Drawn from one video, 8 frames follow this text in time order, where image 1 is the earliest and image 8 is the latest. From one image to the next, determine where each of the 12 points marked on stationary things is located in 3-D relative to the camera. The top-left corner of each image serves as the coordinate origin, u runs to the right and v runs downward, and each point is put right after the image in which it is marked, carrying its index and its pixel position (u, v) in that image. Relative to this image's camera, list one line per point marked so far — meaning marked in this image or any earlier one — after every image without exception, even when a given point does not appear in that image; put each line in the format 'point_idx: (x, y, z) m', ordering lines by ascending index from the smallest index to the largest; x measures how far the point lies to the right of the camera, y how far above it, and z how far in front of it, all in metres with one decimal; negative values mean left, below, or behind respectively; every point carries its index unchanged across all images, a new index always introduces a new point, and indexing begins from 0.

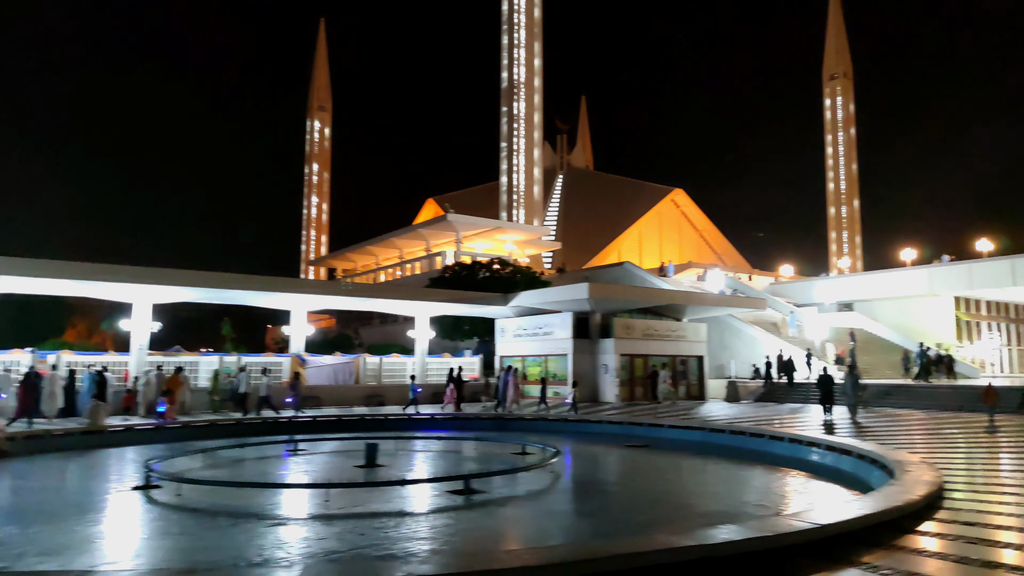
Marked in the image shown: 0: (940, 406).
0: (+10.7, -2.9, +16.7) m
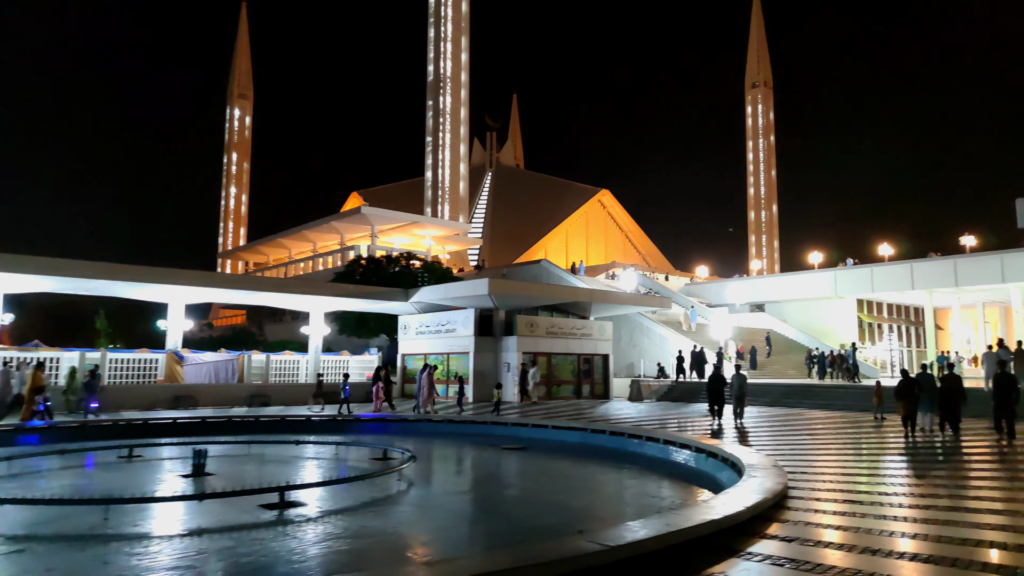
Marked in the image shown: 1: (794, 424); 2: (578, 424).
0: (+8.2, -2.9, +17.1) m
1: (+6.4, -3.0, +14.7) m
2: (+1.0, -2.3, +11.3) m
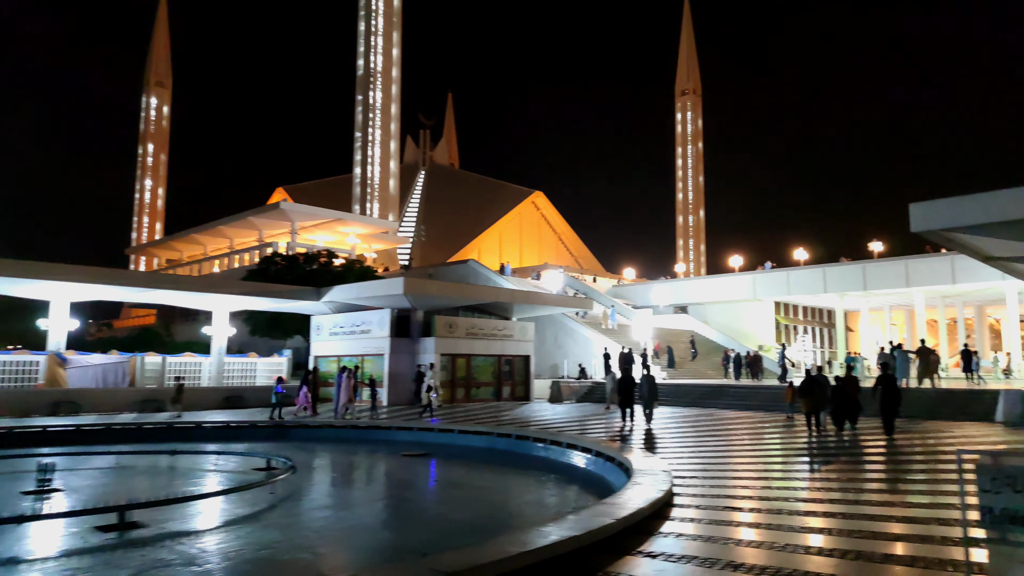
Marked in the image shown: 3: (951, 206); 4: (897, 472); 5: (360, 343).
0: (+6.1, -3.0, +17.4) m
1: (+4.5, -3.0, +14.9) m
2: (-0.5, -2.3, +11.0) m
3: (+6.0, +1.1, +9.1) m
4: (+5.1, -2.4, +8.9) m
5: (-4.0, -1.5, +17.8) m
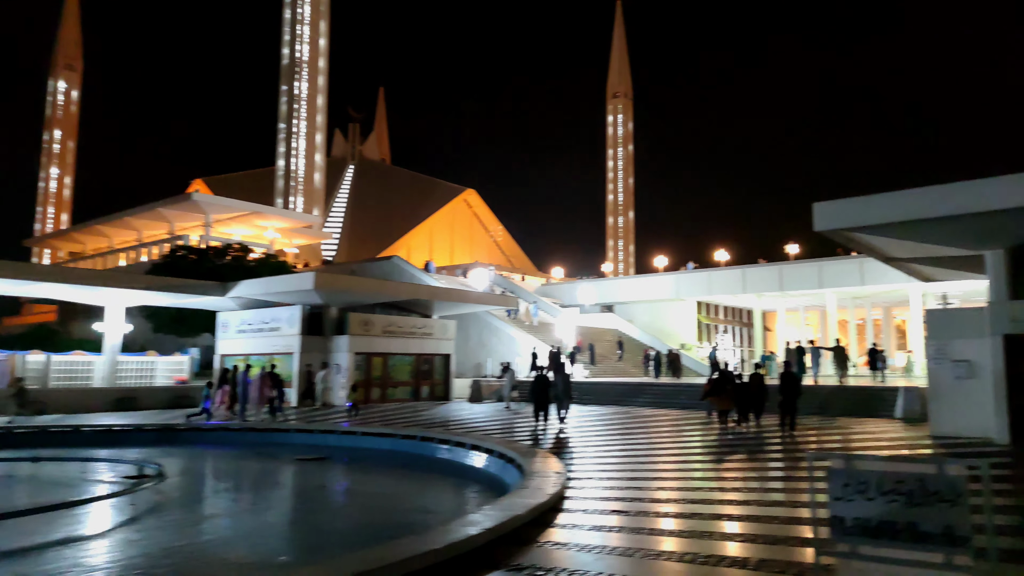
0: (+4.0, -3.0, +17.5) m
1: (+2.7, -3.0, +14.9) m
2: (-1.9, -2.2, +10.5) m
3: (+4.7, +1.1, +9.3) m
4: (+3.8, -2.4, +9.0) m
5: (-6.1, -1.3, +16.9) m
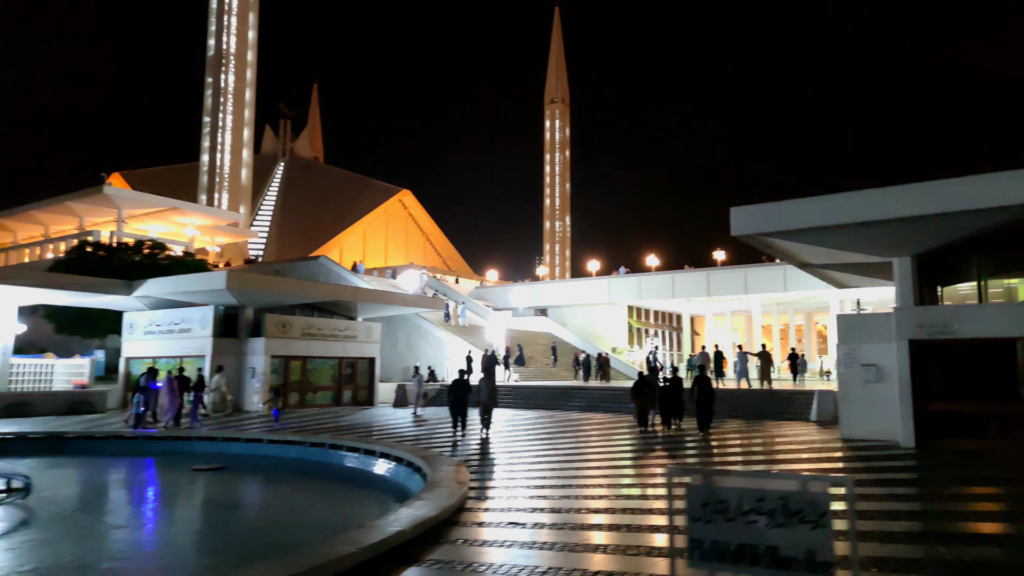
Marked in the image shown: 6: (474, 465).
0: (+2.1, -3.0, +17.5) m
1: (+1.0, -3.0, +14.7) m
2: (-3.2, -2.2, +10.0) m
3: (+3.6, +1.1, +9.4) m
4: (+2.7, -2.4, +9.0) m
5: (-7.9, -1.3, +16.0) m
6: (-0.4, -2.5, +9.8) m
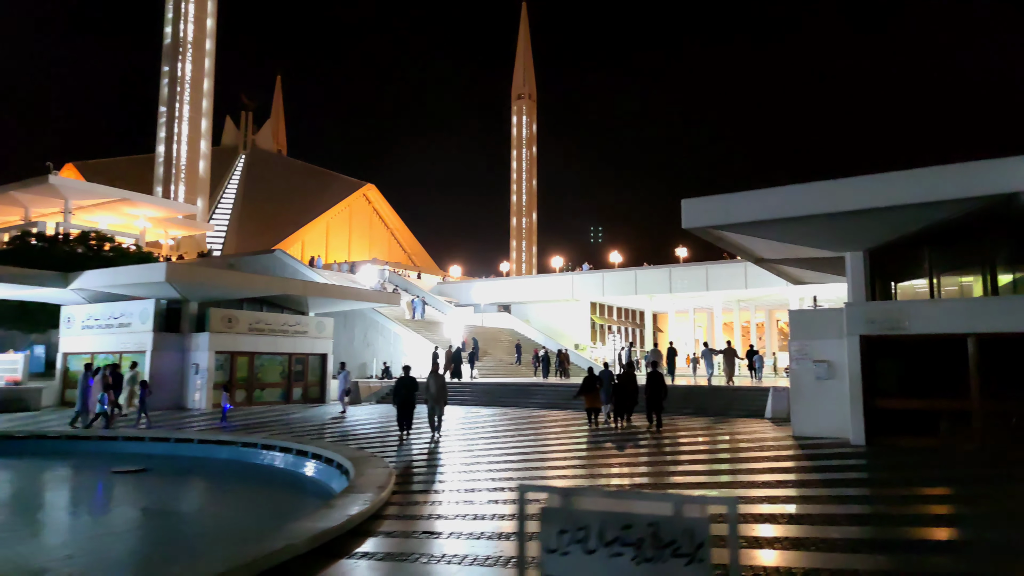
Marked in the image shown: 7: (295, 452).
0: (+1.0, -2.9, +17.2) m
1: (0.0, -2.9, +14.4) m
2: (-3.9, -2.1, +9.5) m
3: (+2.8, +1.2, +9.2) m
4: (+2.0, -2.3, +8.8) m
5: (-8.9, -1.1, +15.3) m
6: (-1.2, -2.4, +9.4) m
7: (-2.7, -2.1, +8.7) m
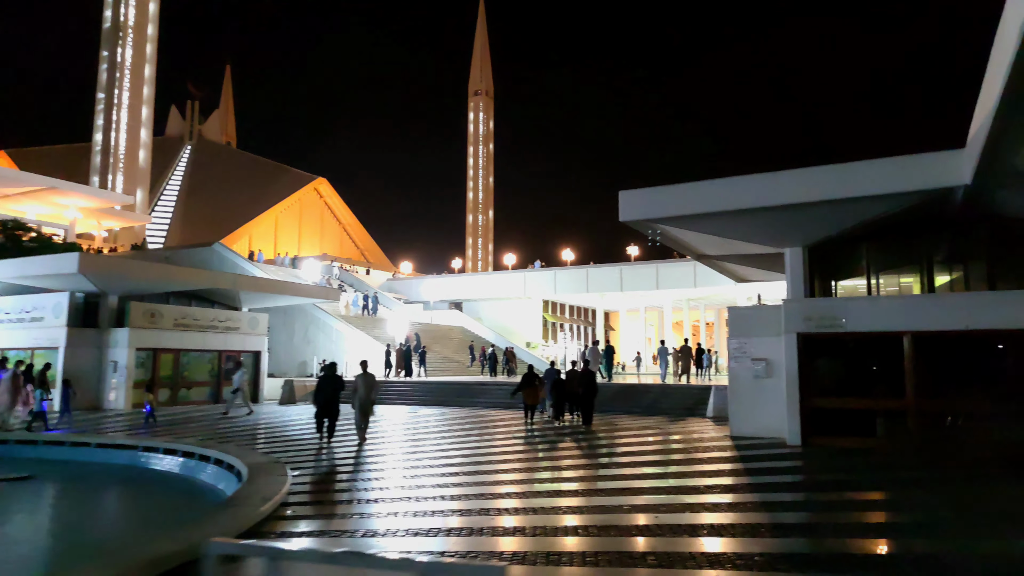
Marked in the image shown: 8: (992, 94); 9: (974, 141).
0: (-0.5, -2.8, +16.8) m
1: (-1.2, -2.8, +13.9) m
2: (-4.9, -2.0, +8.7) m
3: (+1.9, +1.2, +8.8) m
4: (+1.0, -2.3, +8.4) m
5: (-10.2, -1.0, +14.2) m
6: (-2.1, -2.3, +8.8) m
7: (-3.6, -2.0, +8.0) m
8: (+4.4, +1.7, +6.2) m
9: (+4.9, +1.6, +7.2) m
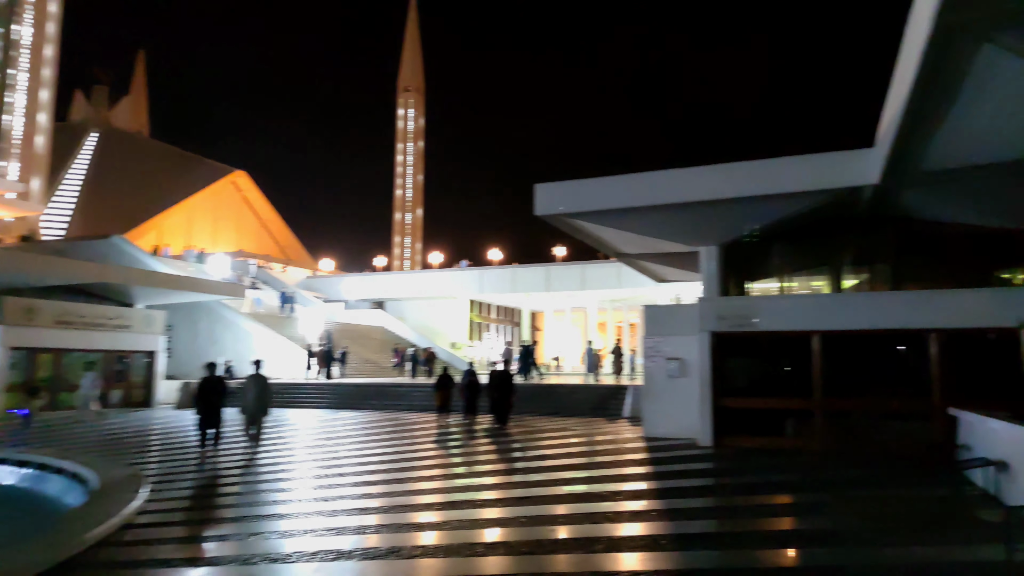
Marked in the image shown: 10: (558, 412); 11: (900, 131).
0: (-2.4, -2.8, +16.1) m
1: (-2.9, -2.8, +13.2) m
2: (-6.0, -1.9, +7.7) m
3: (+0.8, +1.3, +8.5) m
4: (-0.1, -2.2, +8.0) m
5: (-11.8, -0.8, +12.6) m
6: (-3.3, -2.3, +8.1) m
7: (-4.7, -1.9, +7.1) m
8: (+3.5, +1.8, +6.1) m
9: (+3.9, +1.6, +7.2) m
10: (+0.8, -2.3, +12.6) m
11: (+3.5, +1.4, +6.1) m
